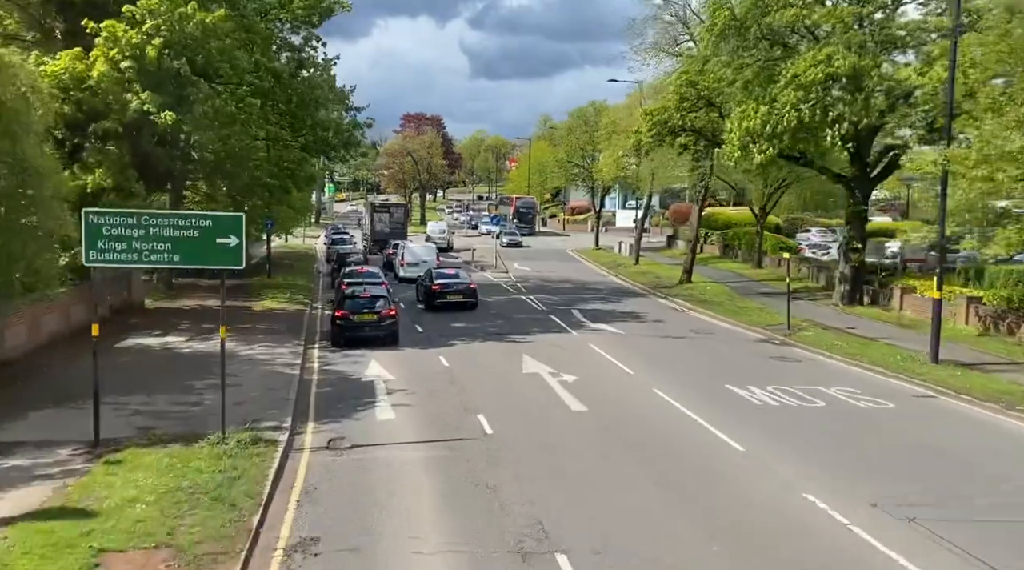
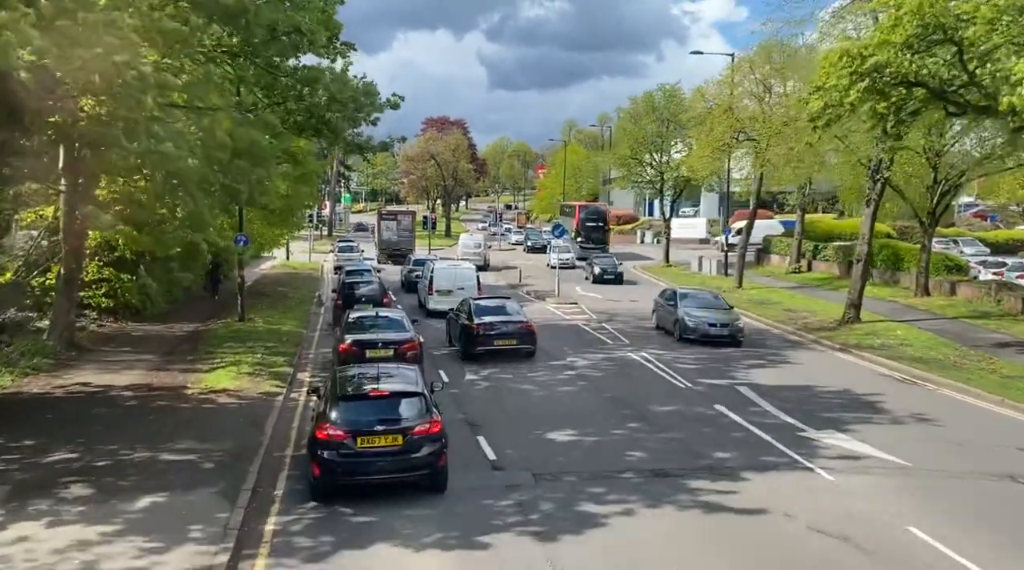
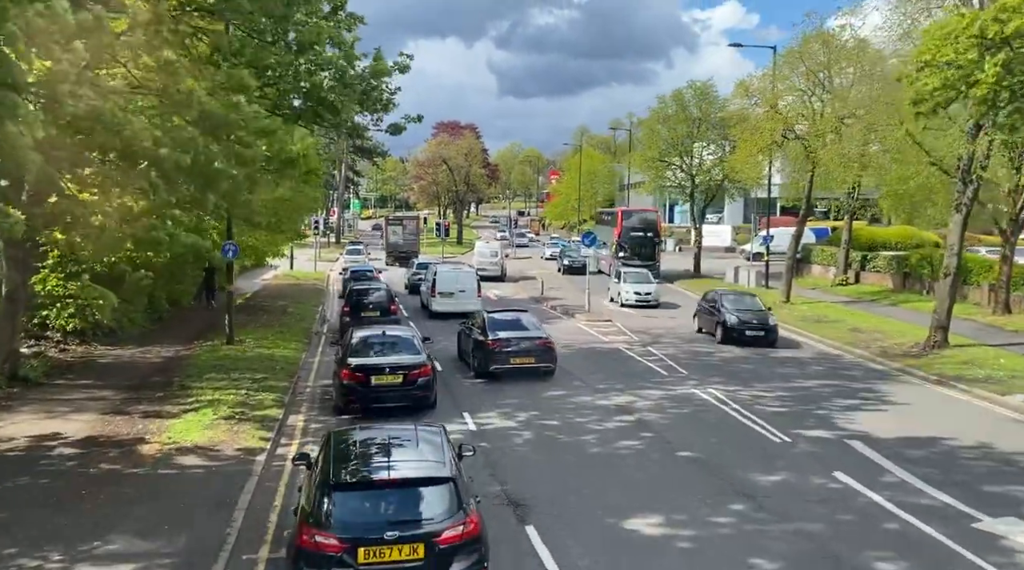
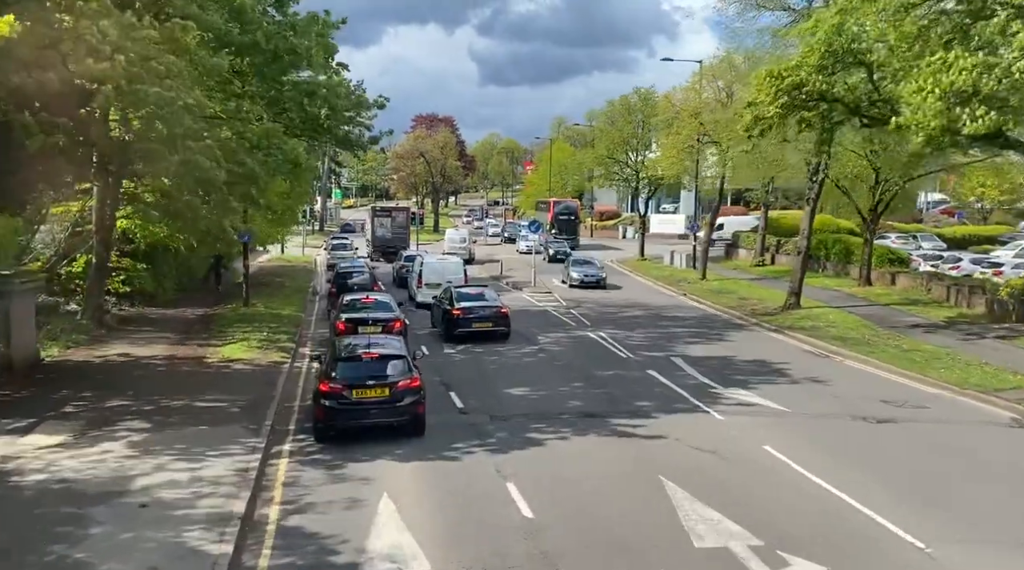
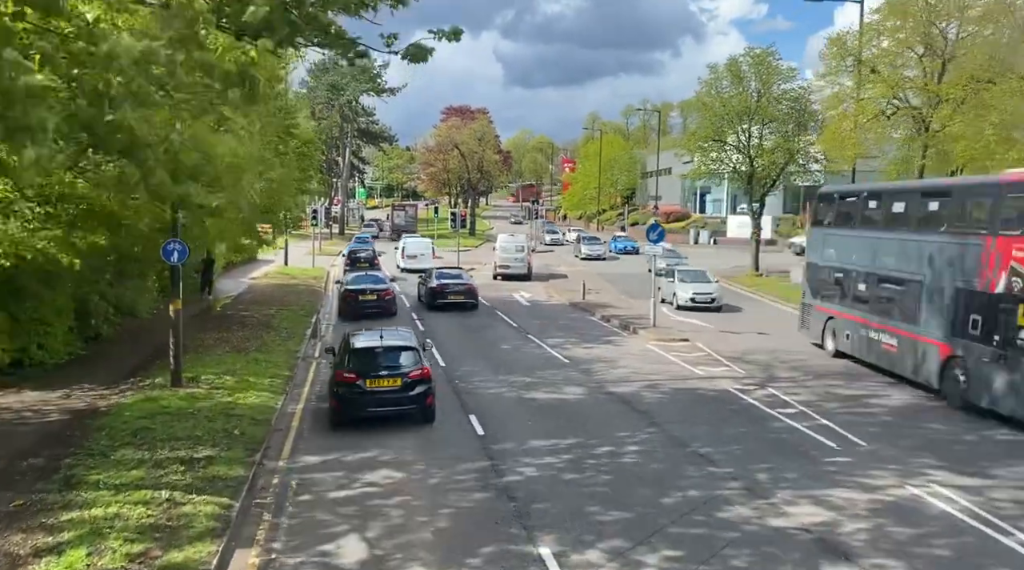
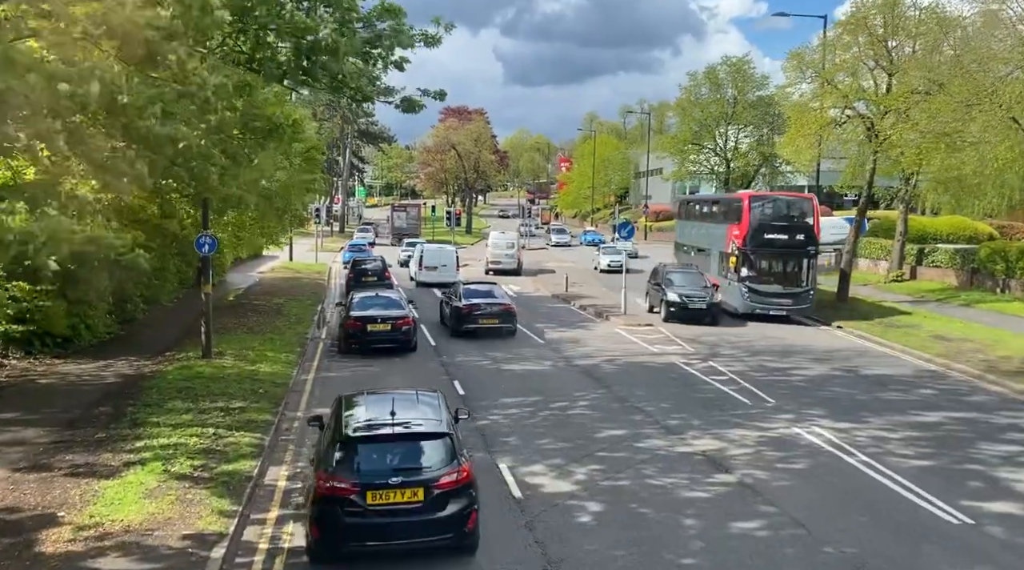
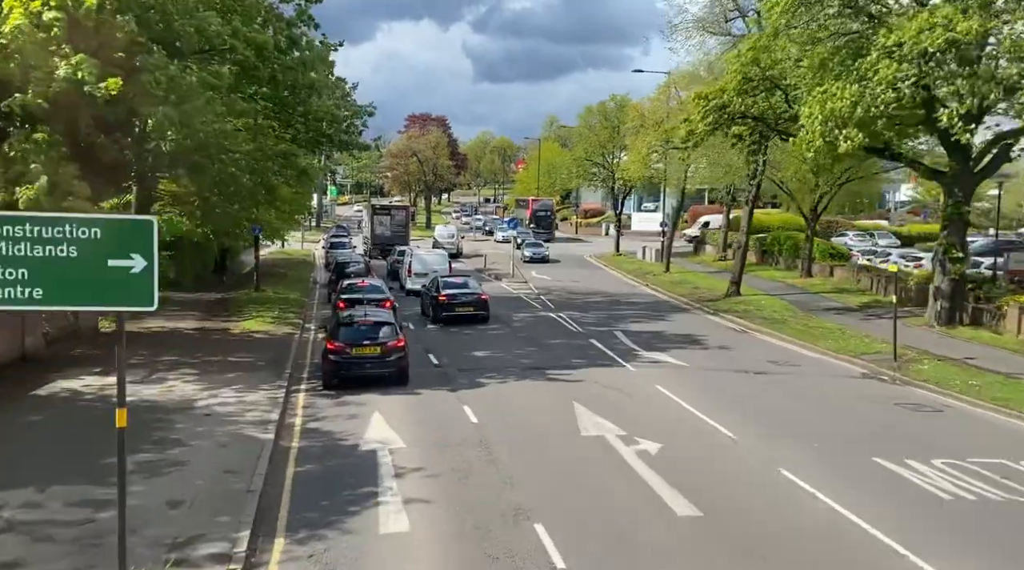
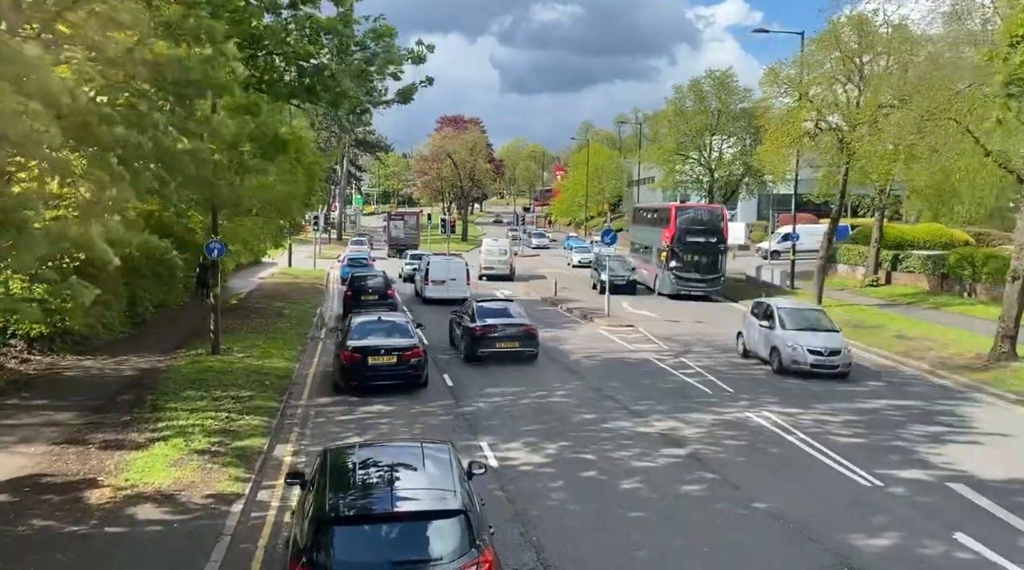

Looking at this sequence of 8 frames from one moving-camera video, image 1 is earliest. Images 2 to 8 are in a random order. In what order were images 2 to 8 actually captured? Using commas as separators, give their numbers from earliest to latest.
7, 4, 2, 3, 8, 6, 5
